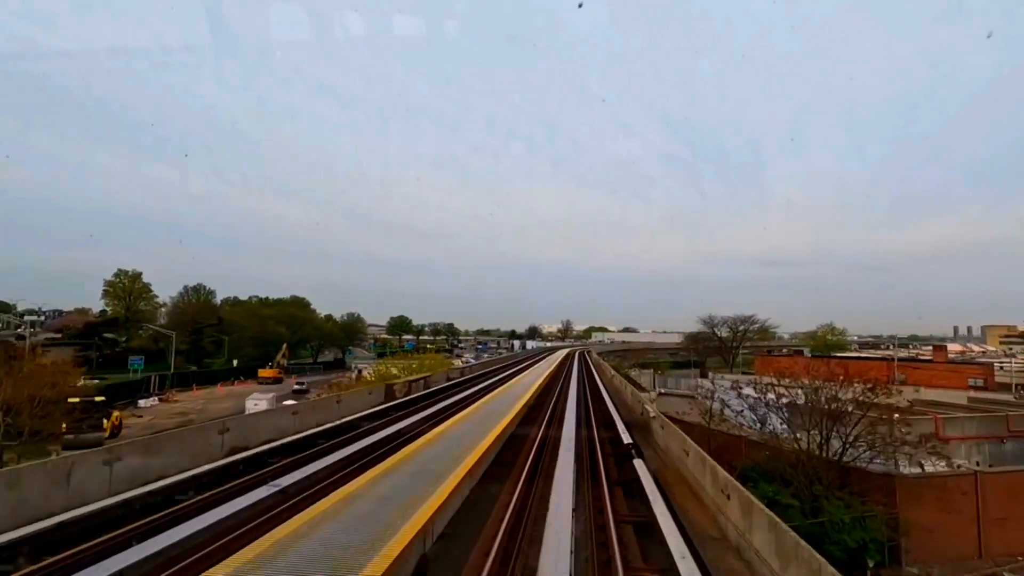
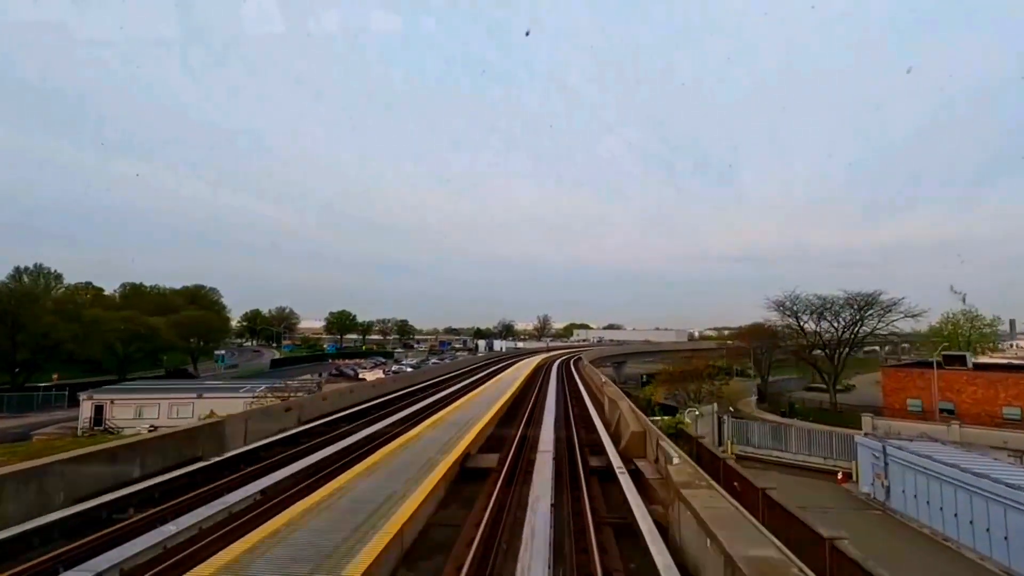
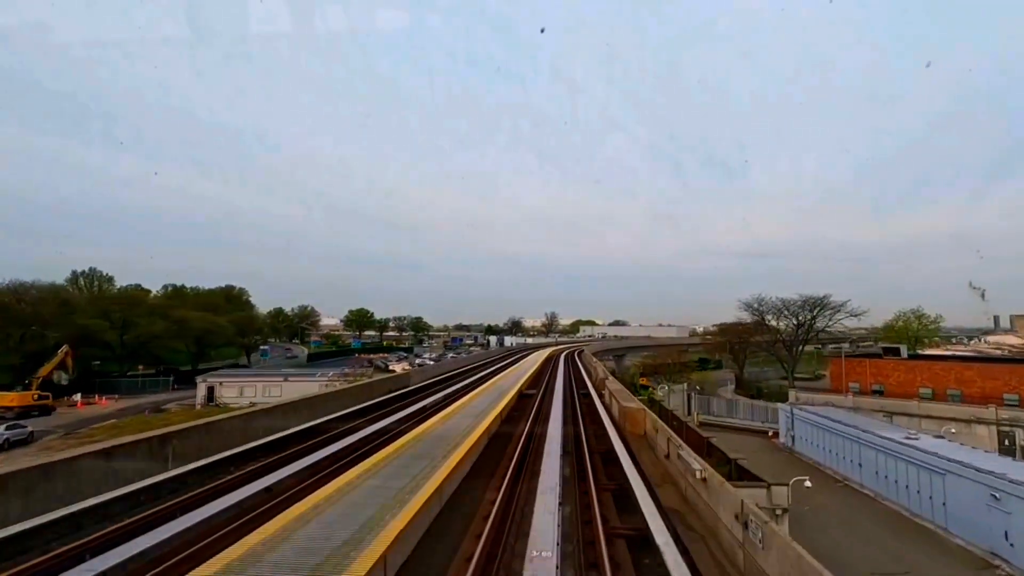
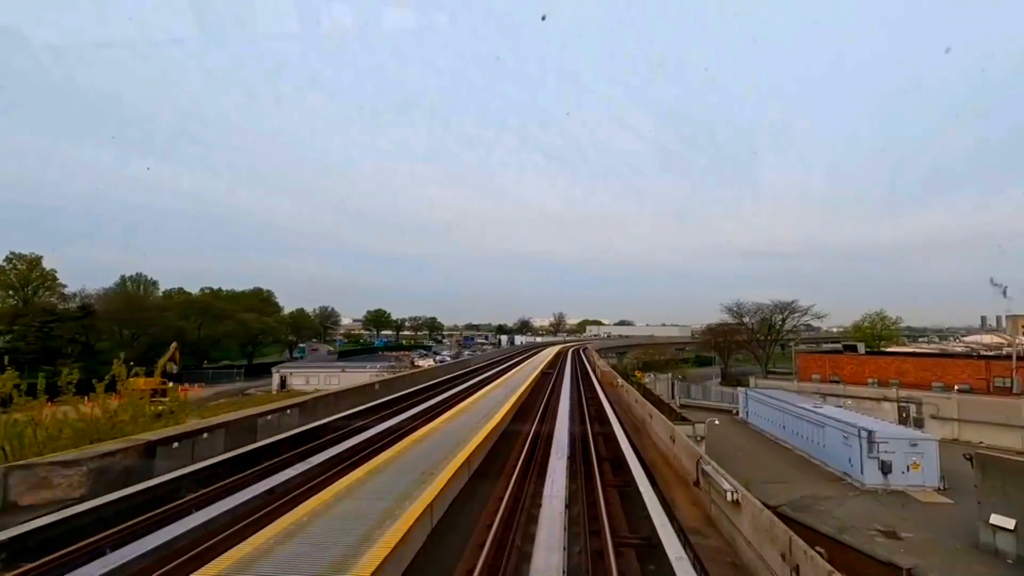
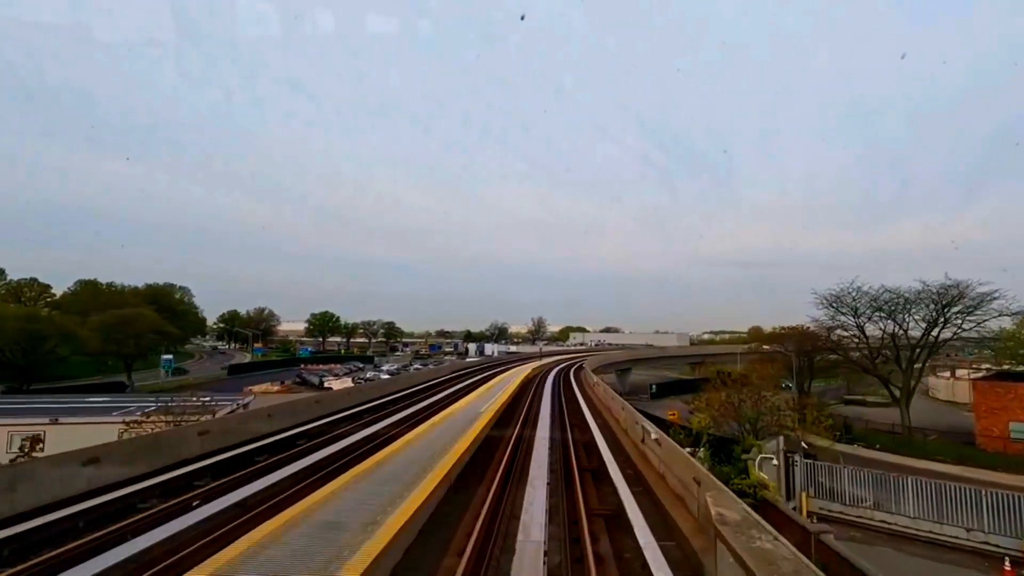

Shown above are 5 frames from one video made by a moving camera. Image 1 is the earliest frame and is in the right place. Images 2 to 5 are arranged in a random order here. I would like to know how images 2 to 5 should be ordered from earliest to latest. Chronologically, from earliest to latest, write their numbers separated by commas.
4, 3, 2, 5
